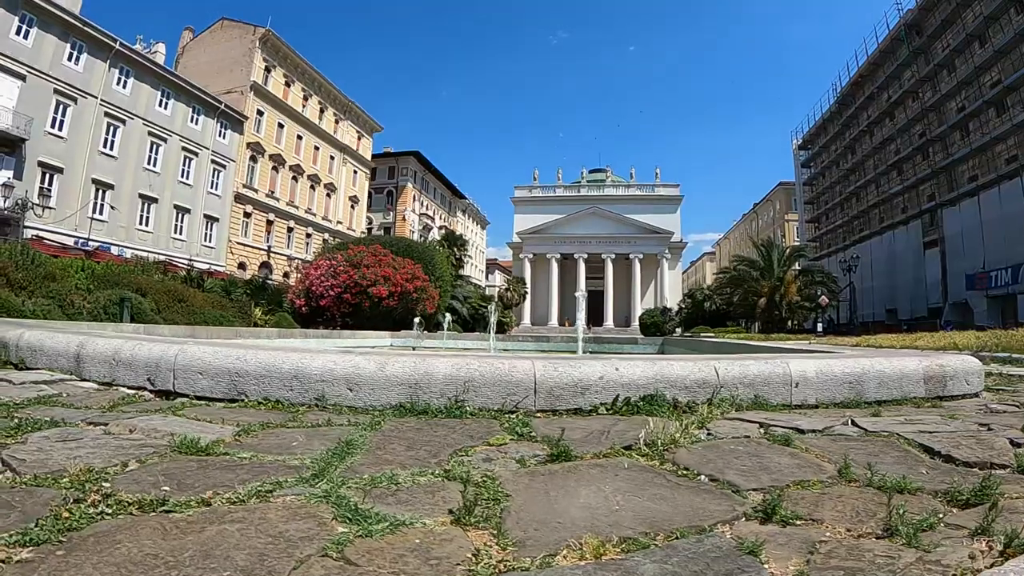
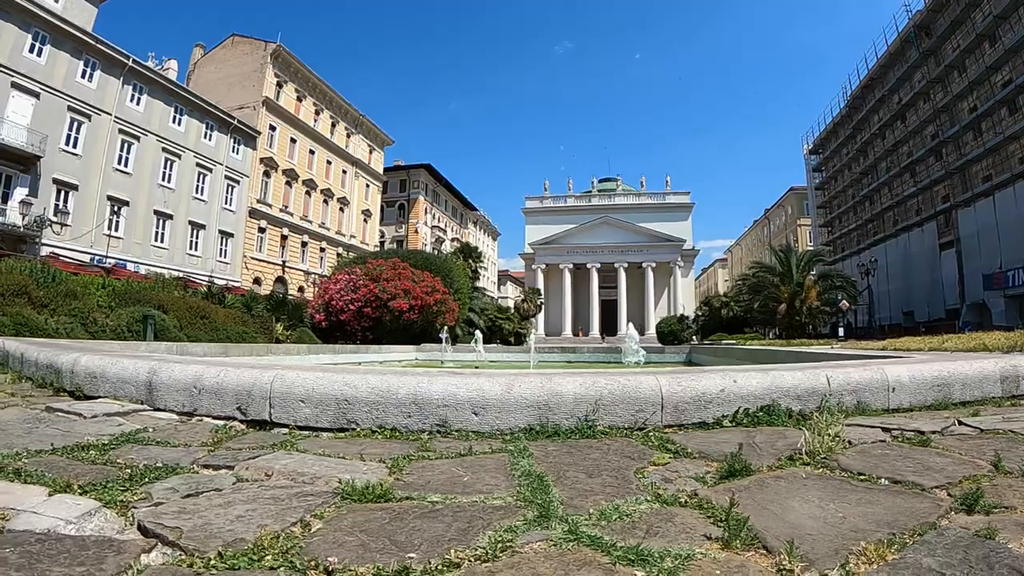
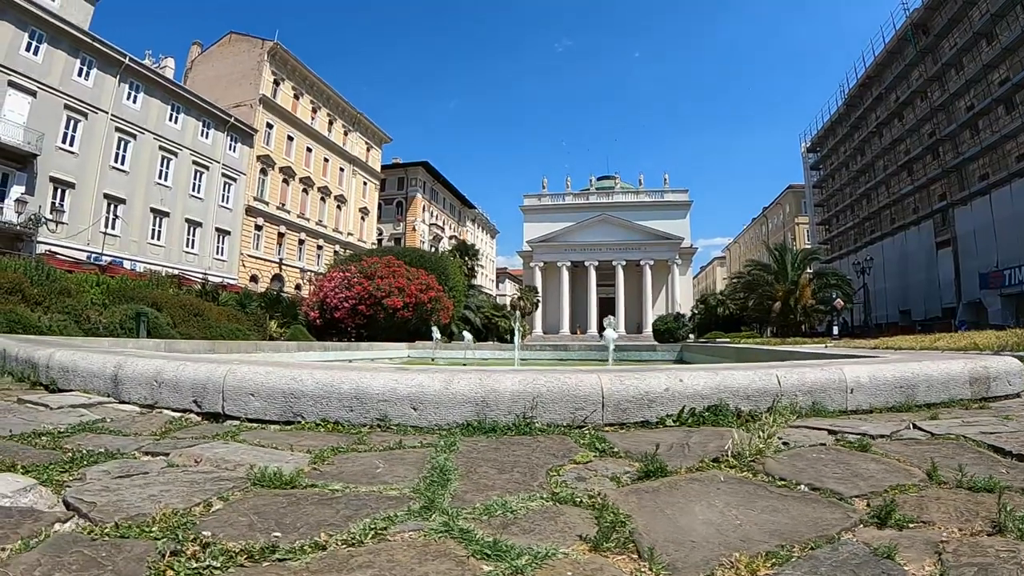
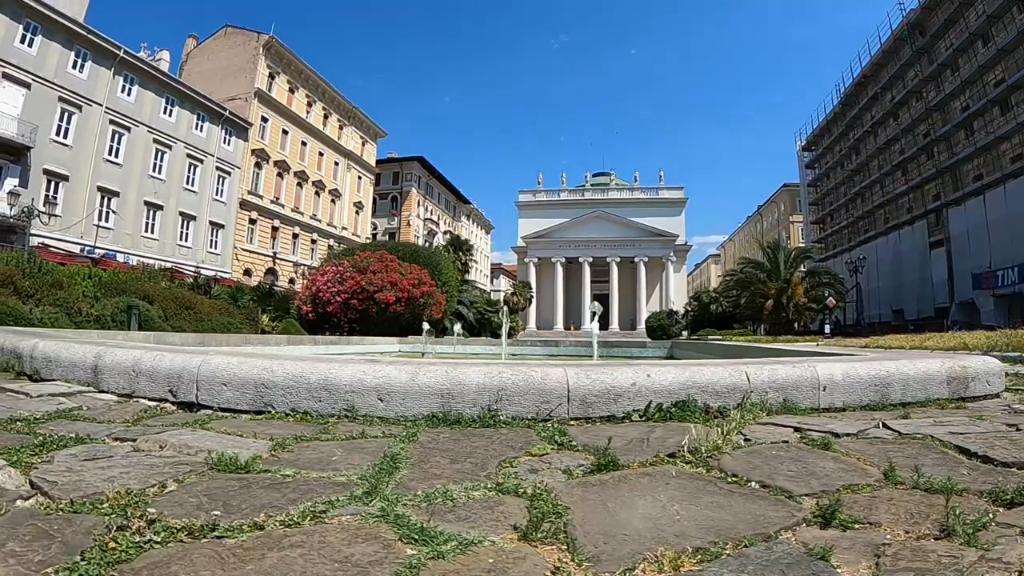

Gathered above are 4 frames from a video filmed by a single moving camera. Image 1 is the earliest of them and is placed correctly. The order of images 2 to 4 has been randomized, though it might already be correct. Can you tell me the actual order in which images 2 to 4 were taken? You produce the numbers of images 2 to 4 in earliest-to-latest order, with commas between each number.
4, 3, 2
